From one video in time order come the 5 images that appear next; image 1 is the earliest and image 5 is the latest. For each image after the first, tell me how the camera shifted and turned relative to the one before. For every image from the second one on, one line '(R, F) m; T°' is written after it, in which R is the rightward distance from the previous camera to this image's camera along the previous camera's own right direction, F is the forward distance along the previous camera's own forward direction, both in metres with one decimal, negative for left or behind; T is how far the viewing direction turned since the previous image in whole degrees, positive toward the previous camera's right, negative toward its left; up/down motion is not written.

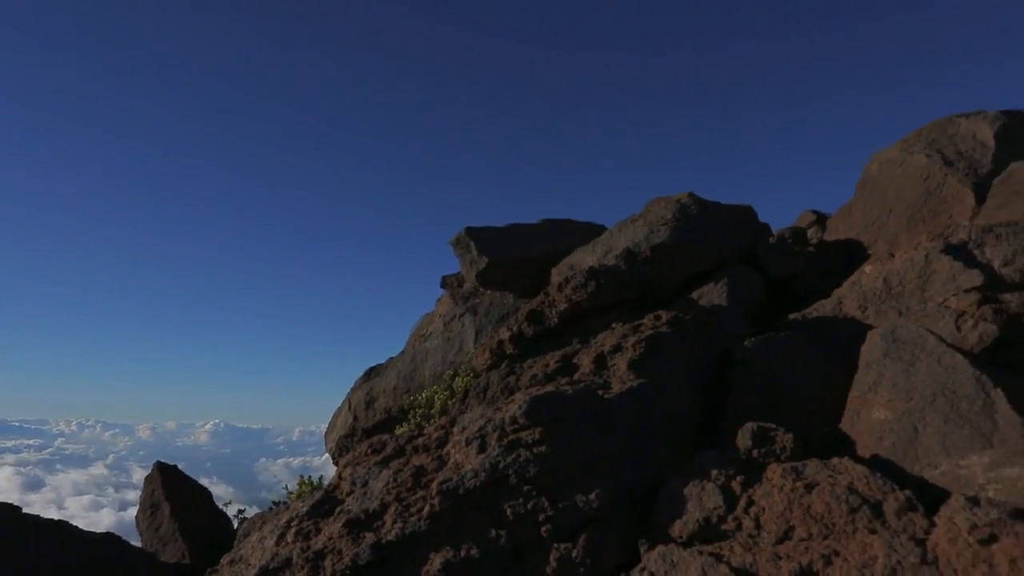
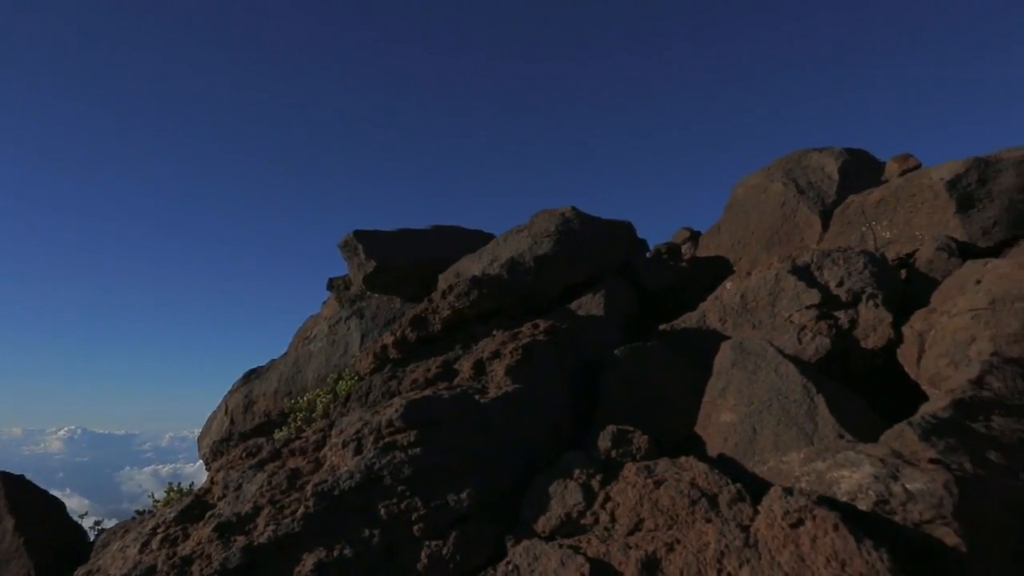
(+0.1, -0.3) m; +9°
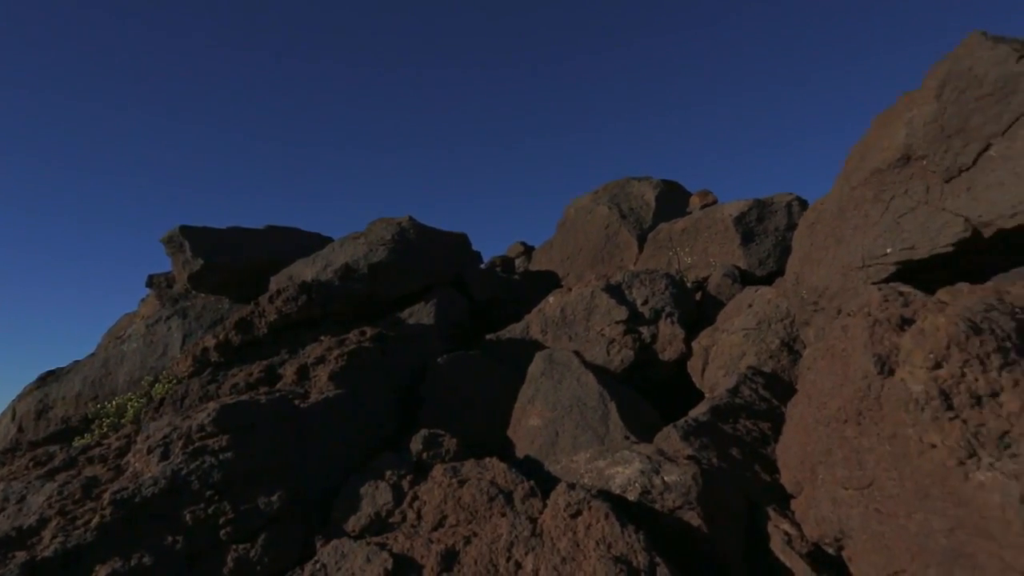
(+0.2, -0.5) m; +13°
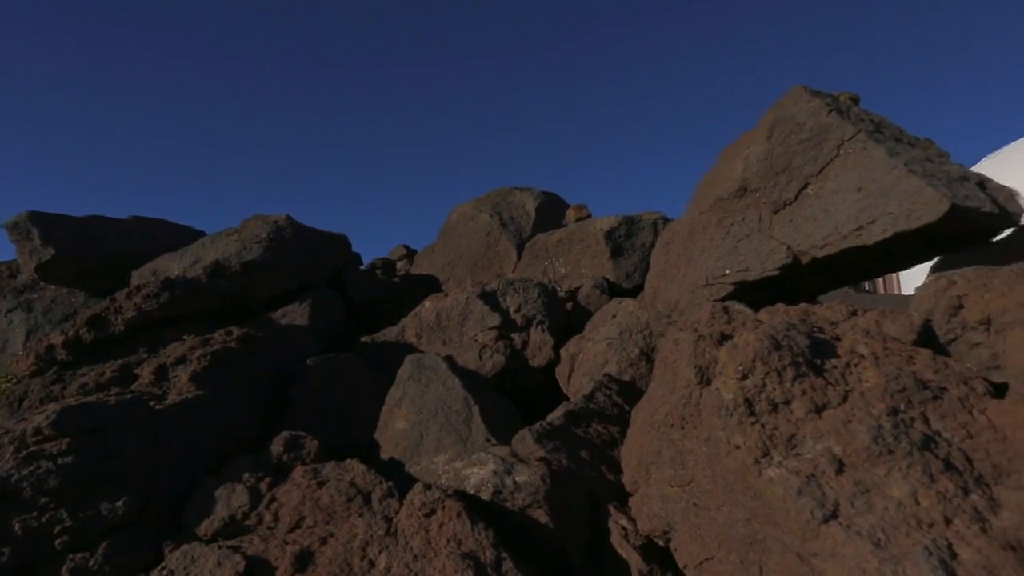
(+0.2, -0.3) m; +9°
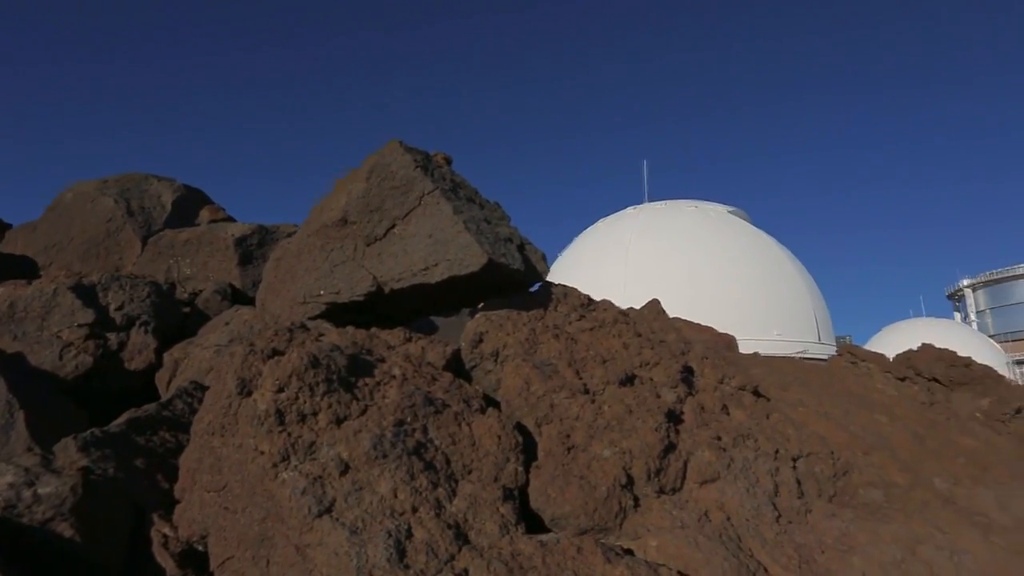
(+0.8, -0.9) m; +27°
